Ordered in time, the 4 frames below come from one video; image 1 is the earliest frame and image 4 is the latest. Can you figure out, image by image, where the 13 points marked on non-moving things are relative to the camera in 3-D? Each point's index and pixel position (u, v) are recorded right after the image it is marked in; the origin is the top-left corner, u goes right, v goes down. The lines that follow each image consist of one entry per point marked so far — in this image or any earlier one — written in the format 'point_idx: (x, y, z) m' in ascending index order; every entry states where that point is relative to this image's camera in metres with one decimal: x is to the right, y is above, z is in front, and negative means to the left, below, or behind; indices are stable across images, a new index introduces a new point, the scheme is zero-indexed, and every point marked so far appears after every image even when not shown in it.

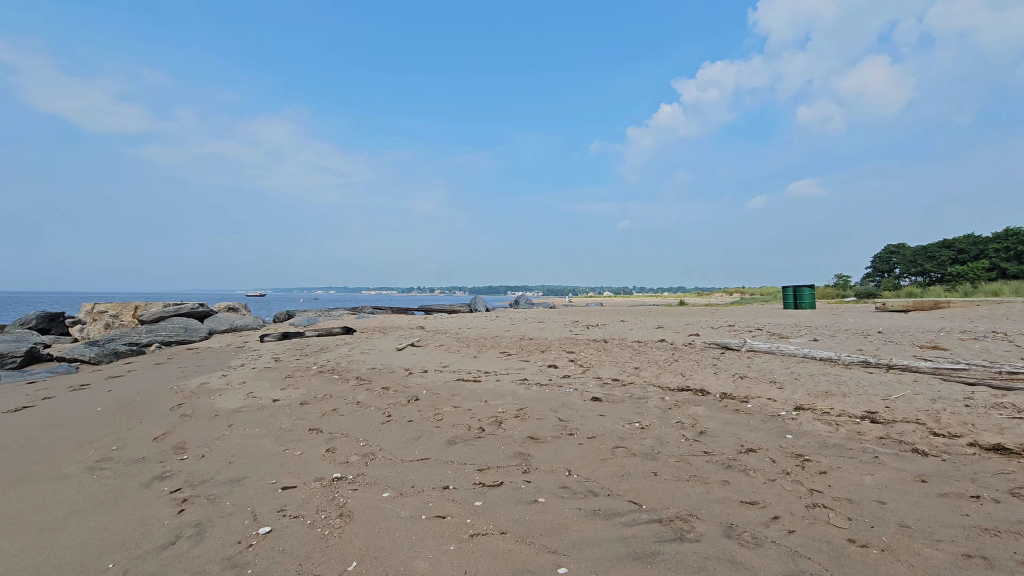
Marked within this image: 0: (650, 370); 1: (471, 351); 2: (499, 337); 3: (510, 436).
0: (+1.8, -1.1, +6.5) m
1: (-0.7, -1.1, +8.6) m
2: (-0.3, -1.0, +10.1) m
3: (0.0, -1.3, +4.5) m
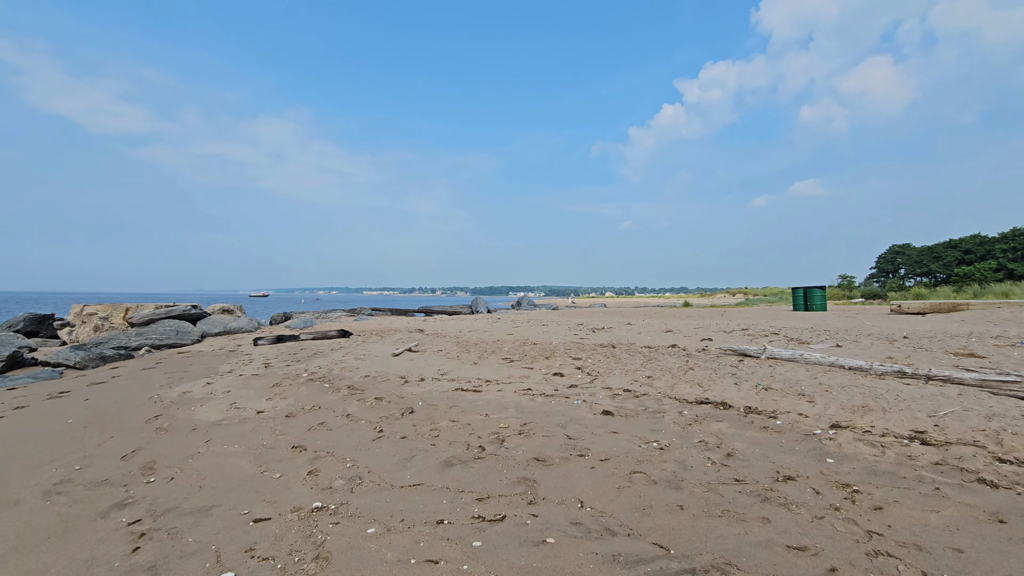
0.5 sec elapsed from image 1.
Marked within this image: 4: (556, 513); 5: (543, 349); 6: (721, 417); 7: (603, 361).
0: (+1.8, -1.1, +6.1) m
1: (-0.6, -1.1, +8.1) m
2: (-0.2, -1.0, +9.7) m
3: (0.0, -1.3, +4.1) m
4: (+0.3, -1.4, +3.1) m
5: (+0.5, -1.0, +8.5) m
6: (+1.9, -1.2, +4.7) m
7: (+1.3, -1.0, +7.3) m
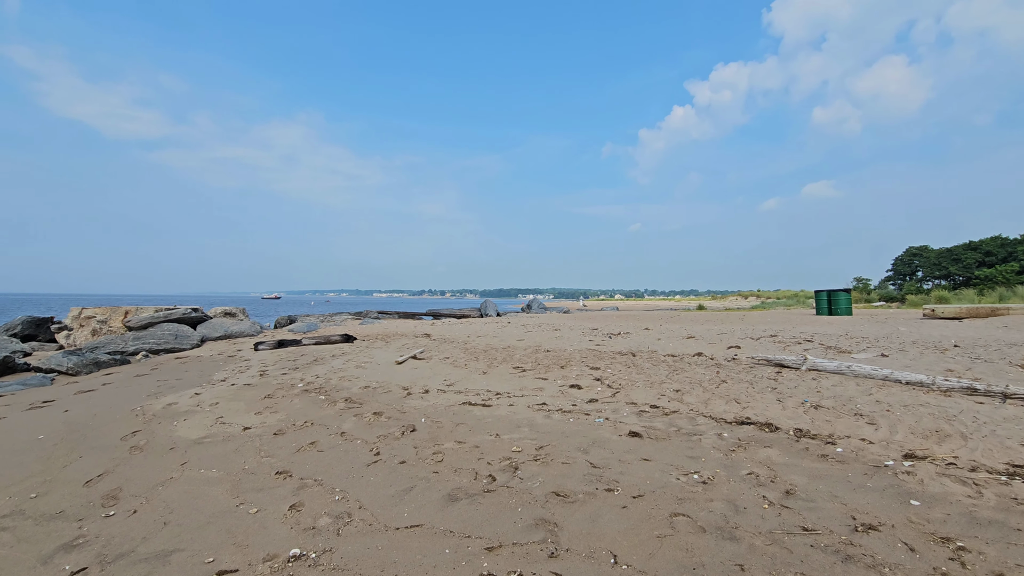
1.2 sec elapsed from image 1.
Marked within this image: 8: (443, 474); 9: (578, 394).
0: (+1.9, -1.1, +5.4) m
1: (-0.5, -1.2, +7.5) m
2: (0.0, -1.1, +9.1) m
3: (+0.1, -1.4, +3.5) m
4: (+0.4, -1.4, +2.5) m
5: (+0.7, -1.1, +7.8) m
6: (+2.0, -1.2, +4.1) m
7: (+1.5, -1.1, +6.7) m
8: (-0.5, -1.4, +3.9) m
9: (+0.8, -1.2, +5.8) m
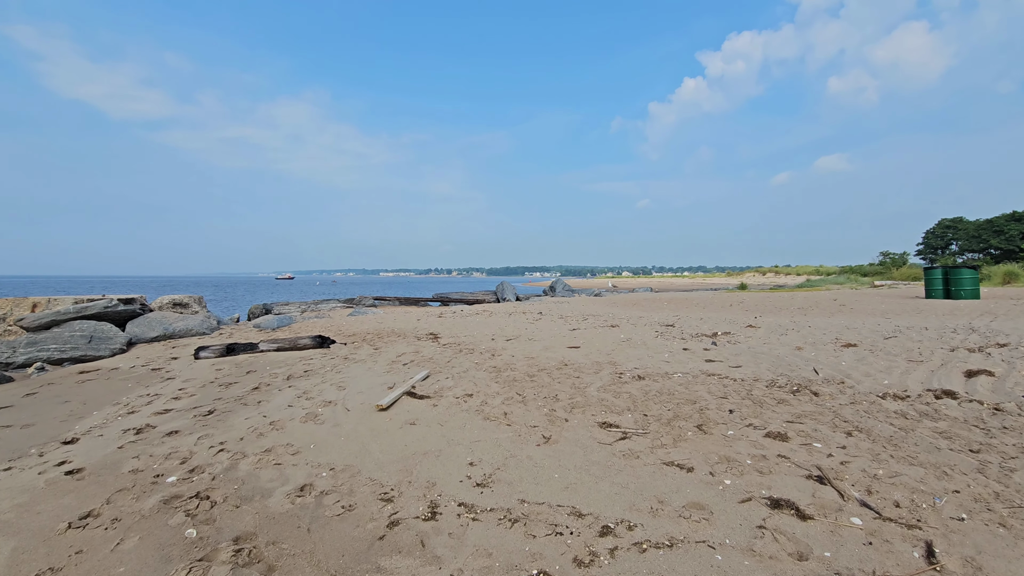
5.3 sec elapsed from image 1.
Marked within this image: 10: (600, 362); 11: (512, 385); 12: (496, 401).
0: (+2.6, -1.1, +1.9) m
1: (+0.2, -1.0, +4.0) m
2: (+0.7, -0.9, +5.5) m
3: (+0.7, -1.4, -0.1) m
4: (+0.9, -1.5, -1.0) m
5: (+1.3, -0.9, +4.3) m
6: (+2.6, -1.2, +0.5) m
7: (+2.1, -1.0, +3.1) m
8: (+0.1, -1.4, +0.4) m
9: (+1.4, -1.1, +2.3) m
10: (+1.0, -0.8, +5.9) m
11: (0.0, -0.9, +5.0) m
12: (-0.1, -1.0, +4.5) m
